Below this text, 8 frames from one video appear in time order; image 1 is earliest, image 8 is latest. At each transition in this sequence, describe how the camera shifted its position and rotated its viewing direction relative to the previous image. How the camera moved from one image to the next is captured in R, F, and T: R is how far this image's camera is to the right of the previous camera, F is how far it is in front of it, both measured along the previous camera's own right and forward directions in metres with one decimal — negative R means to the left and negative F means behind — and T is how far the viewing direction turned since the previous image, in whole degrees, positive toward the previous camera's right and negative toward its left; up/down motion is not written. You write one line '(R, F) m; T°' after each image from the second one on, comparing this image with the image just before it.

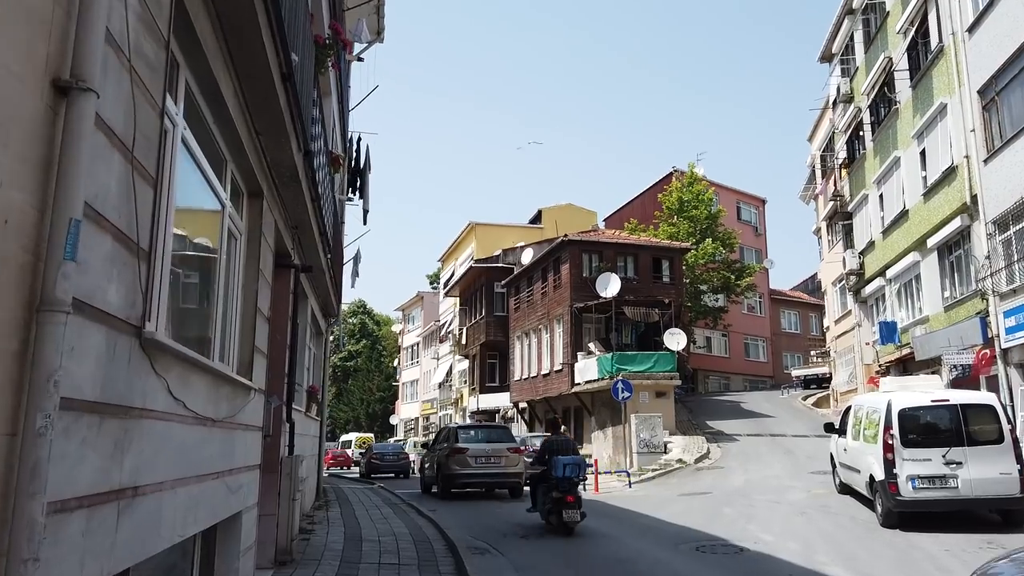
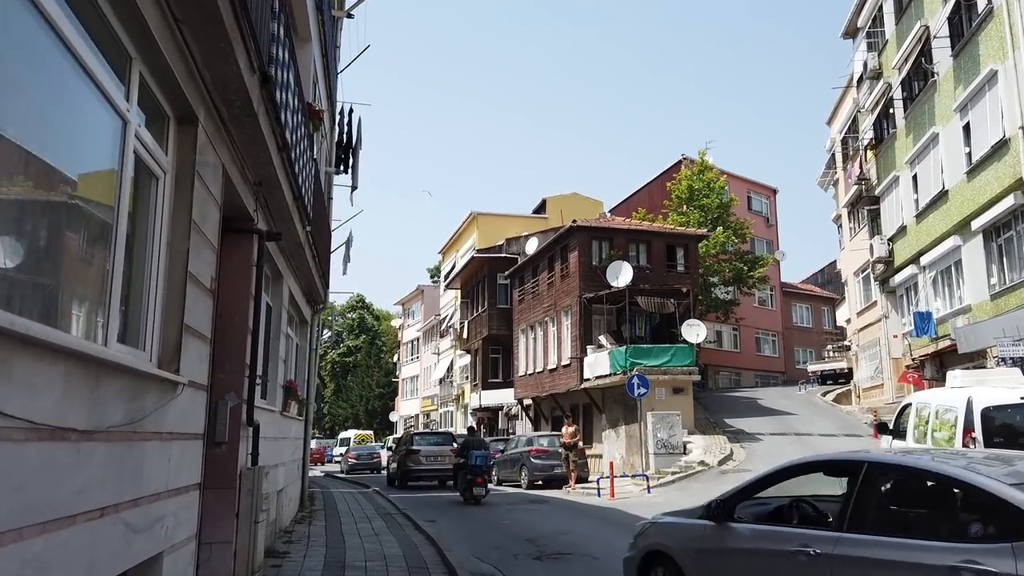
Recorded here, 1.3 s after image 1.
(-0.2, +1.9) m; 0°
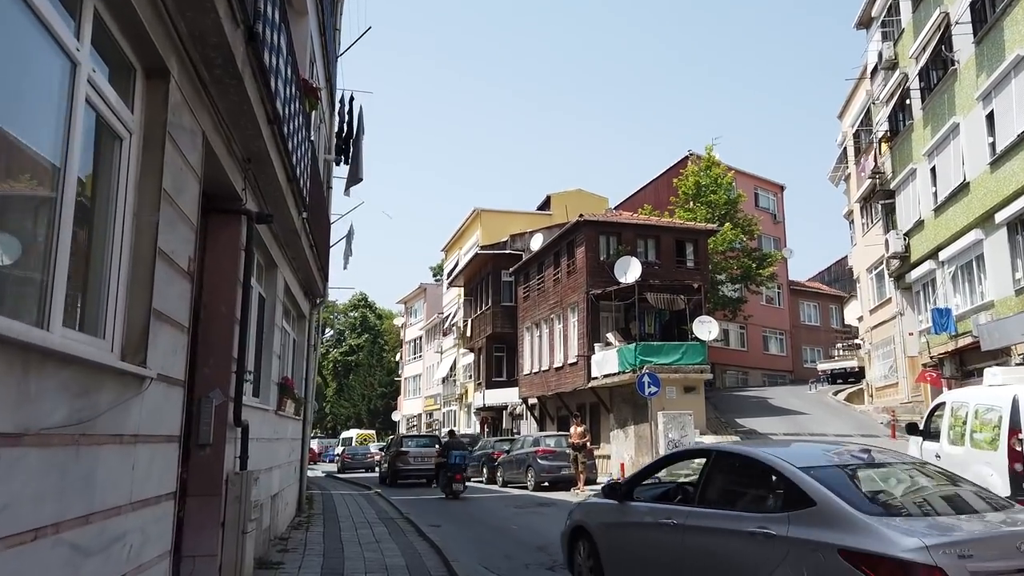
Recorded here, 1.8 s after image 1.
(-0.1, +0.7) m; 0°
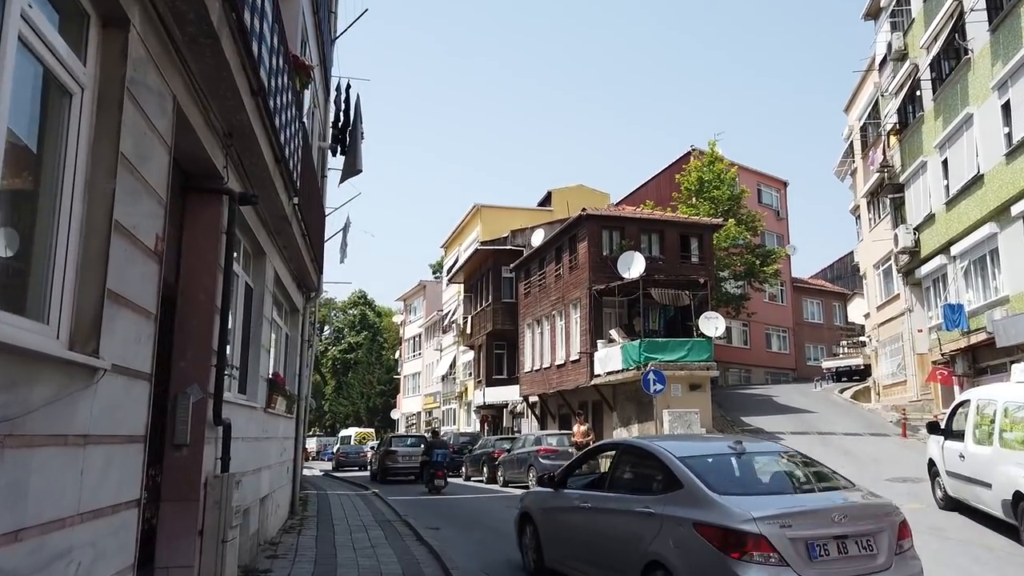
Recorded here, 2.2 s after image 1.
(0.0, +0.6) m; 0°
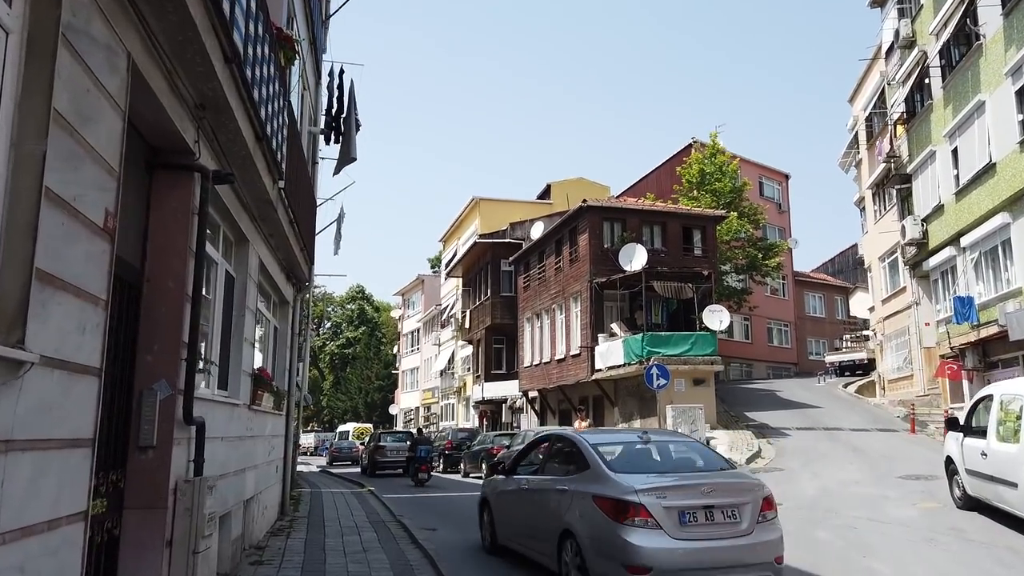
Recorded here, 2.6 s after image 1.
(0.0, +0.6) m; 0°
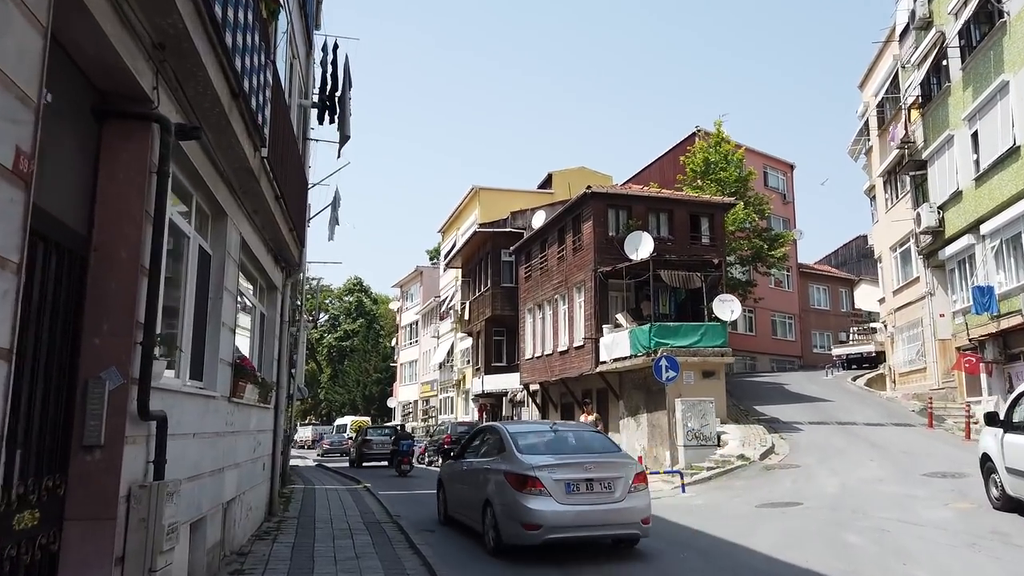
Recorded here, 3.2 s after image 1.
(-0.1, +0.9) m; 0°
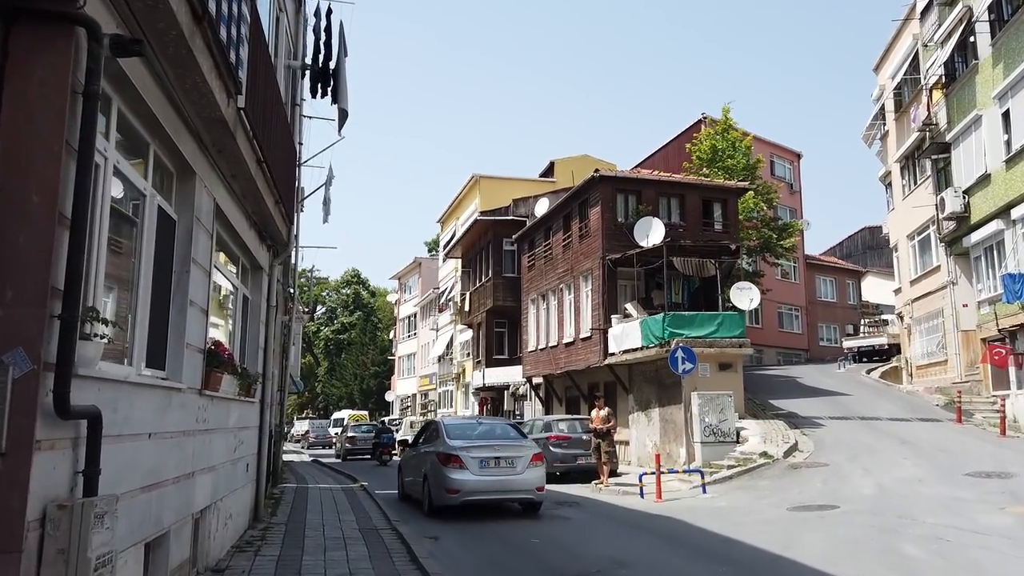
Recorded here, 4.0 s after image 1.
(-0.2, +1.2) m; 0°
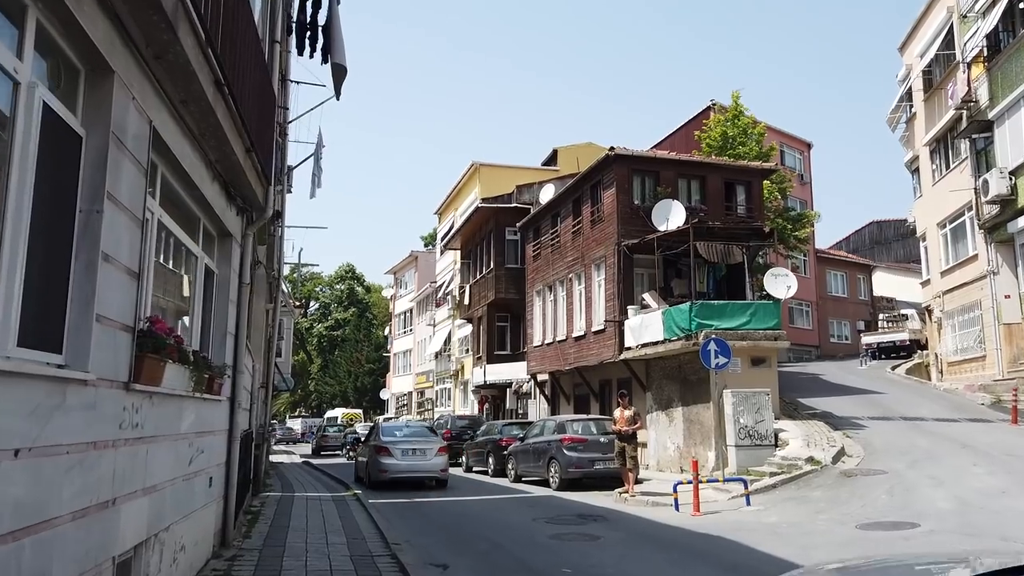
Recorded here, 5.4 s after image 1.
(-0.4, +1.9) m; 0°
